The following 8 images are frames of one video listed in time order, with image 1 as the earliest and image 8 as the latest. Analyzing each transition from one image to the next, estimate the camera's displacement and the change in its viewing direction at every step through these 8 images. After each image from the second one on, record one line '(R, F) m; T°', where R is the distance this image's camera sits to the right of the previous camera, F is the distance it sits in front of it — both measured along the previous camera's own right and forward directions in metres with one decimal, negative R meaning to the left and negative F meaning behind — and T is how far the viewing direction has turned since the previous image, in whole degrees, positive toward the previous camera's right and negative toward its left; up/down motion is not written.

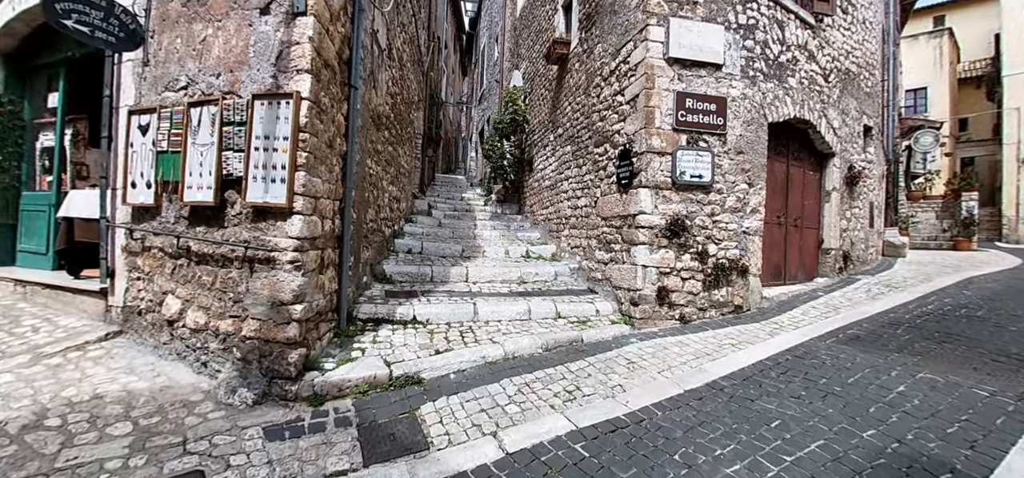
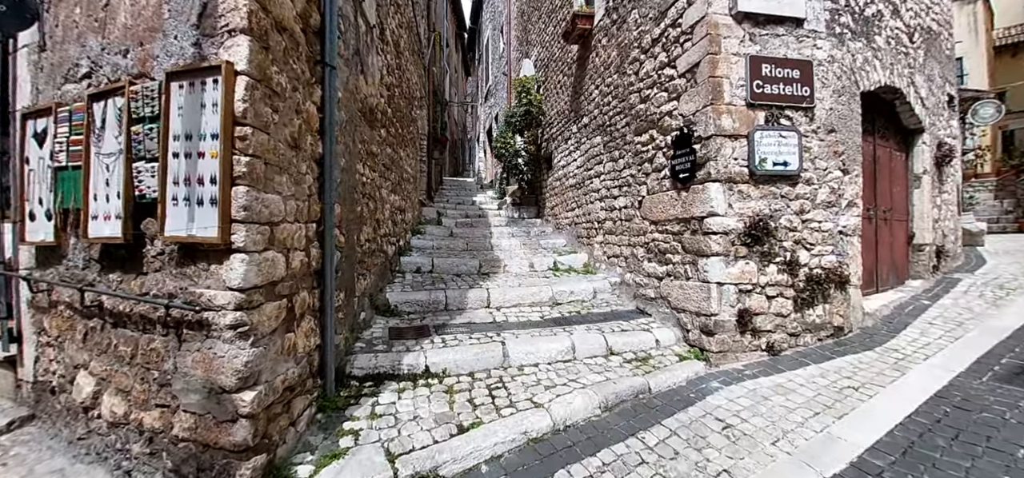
(-0.2, +0.8) m; -1°
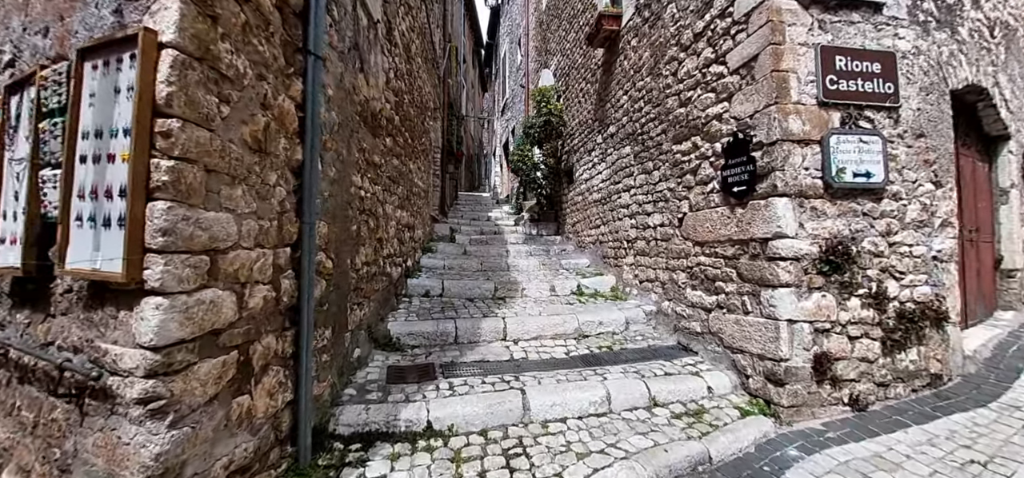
(0.0, +0.5) m; -2°
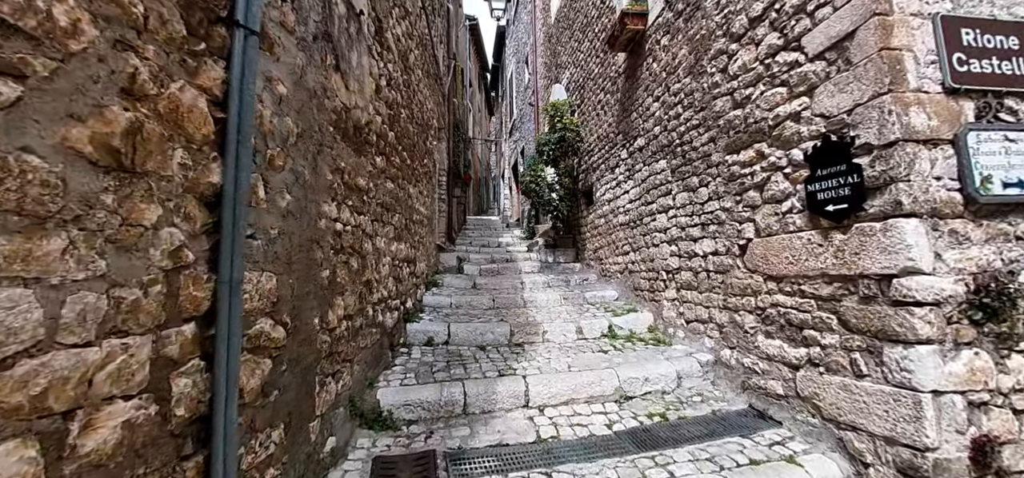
(-0.1, +0.6) m; -1°
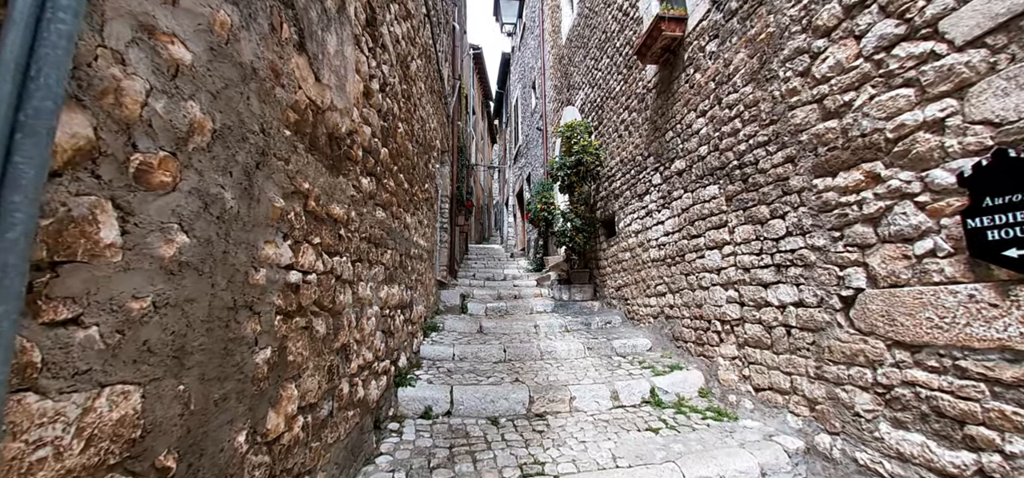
(-0.1, +0.6) m; 0°
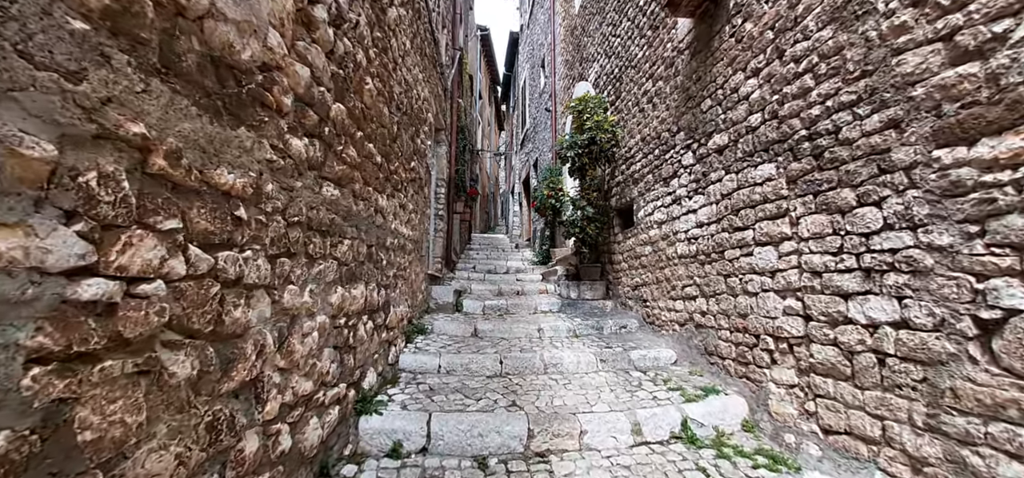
(+0.1, +0.6) m; -1°
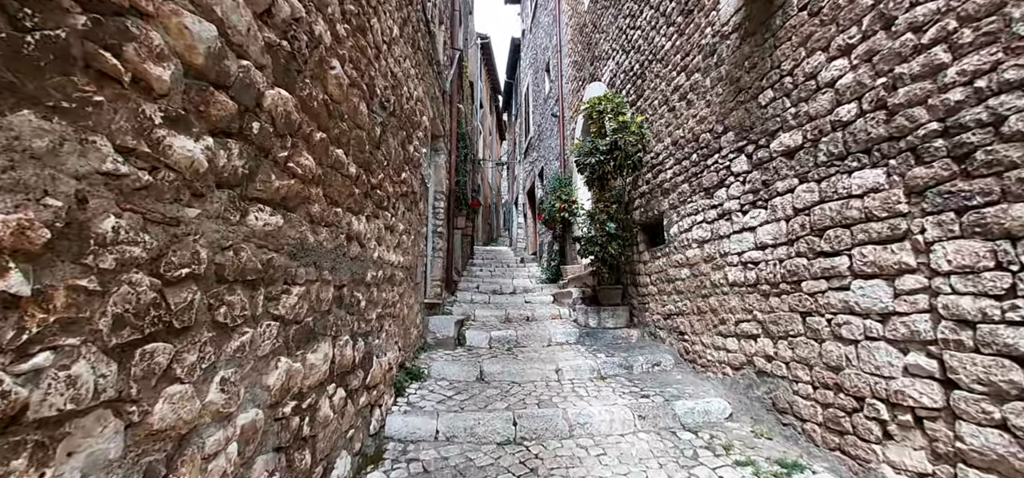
(-0.1, +0.5) m; 0°
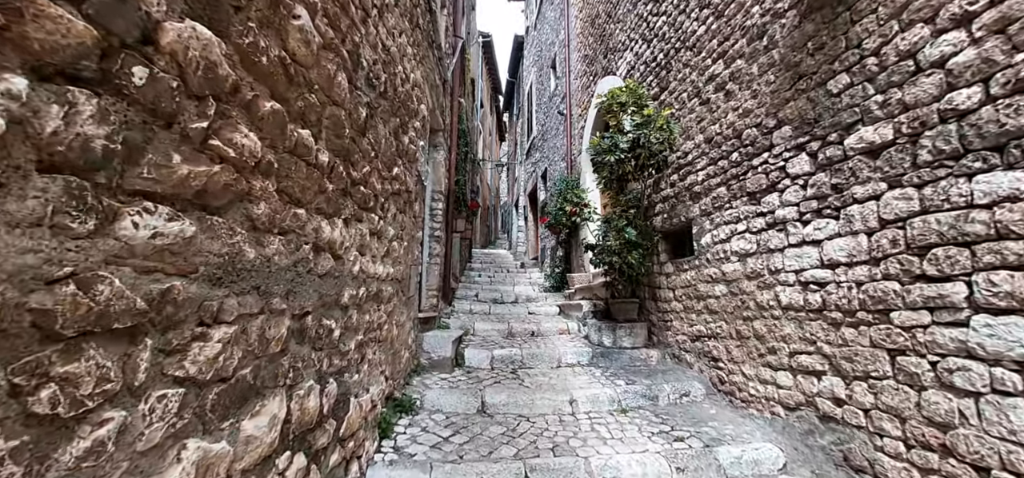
(-0.1, +0.4) m; +1°
